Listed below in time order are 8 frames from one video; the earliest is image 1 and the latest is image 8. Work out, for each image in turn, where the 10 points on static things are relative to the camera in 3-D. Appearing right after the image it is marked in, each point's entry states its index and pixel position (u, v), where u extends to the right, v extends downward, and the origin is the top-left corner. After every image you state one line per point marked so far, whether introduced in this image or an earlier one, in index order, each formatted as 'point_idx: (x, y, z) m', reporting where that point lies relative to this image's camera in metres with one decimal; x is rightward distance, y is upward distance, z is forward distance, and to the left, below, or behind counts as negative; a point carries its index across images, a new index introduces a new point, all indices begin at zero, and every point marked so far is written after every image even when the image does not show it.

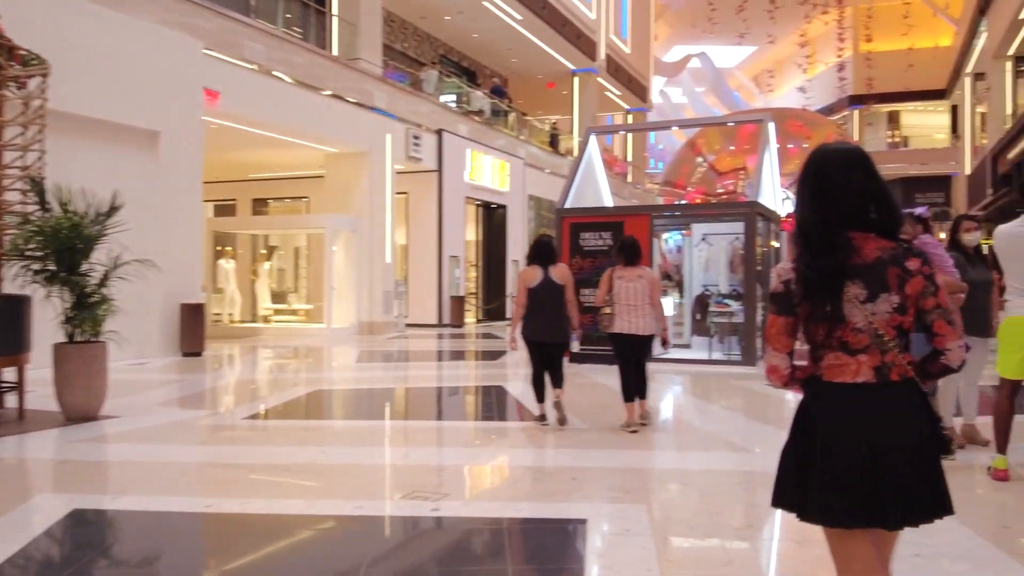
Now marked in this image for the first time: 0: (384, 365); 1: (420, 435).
0: (-1.9, -1.1, +11.1) m
1: (-0.7, -1.1, +5.8) m
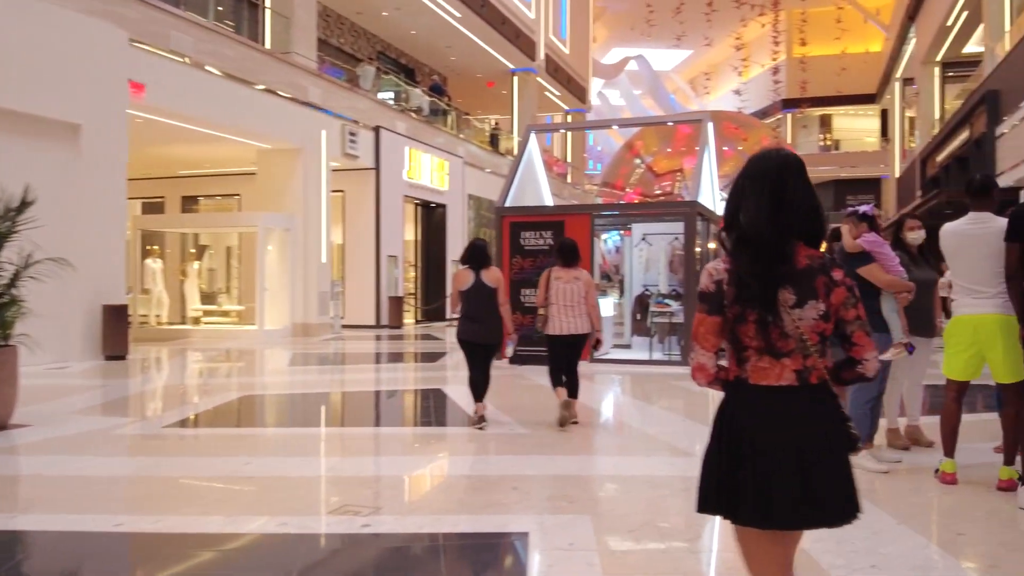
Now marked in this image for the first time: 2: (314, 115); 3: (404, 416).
0: (-2.7, -1.1, +10.7) m
1: (-1.1, -1.1, +5.5) m
2: (-4.4, +3.9, +17.0) m
3: (-1.0, -1.2, +7.4) m
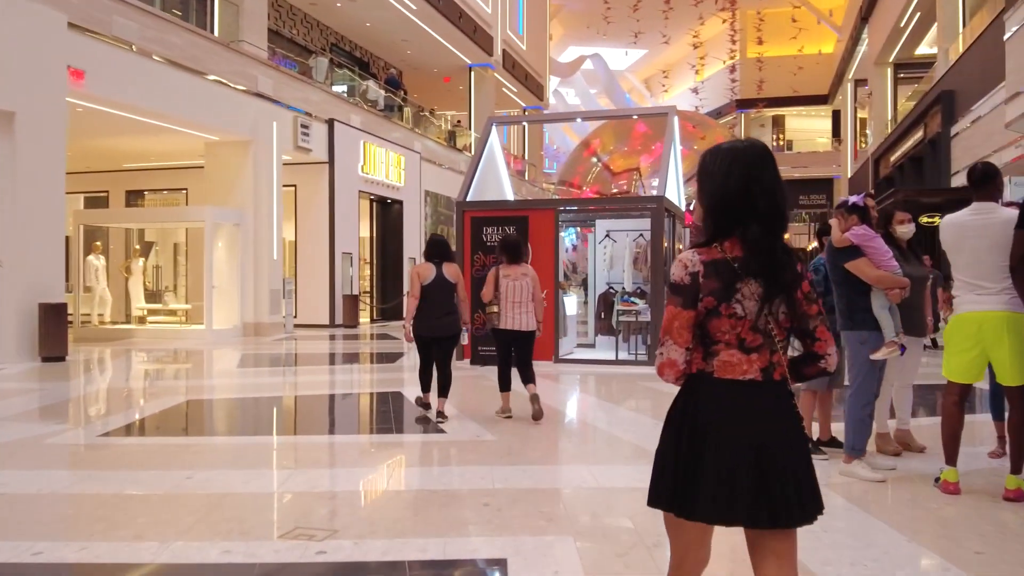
0: (-3.2, -1.1, +10.2) m
1: (-1.4, -1.1, +5.1) m
2: (-5.3, +3.9, +16.4) m
3: (-1.4, -1.2, +7.0) m
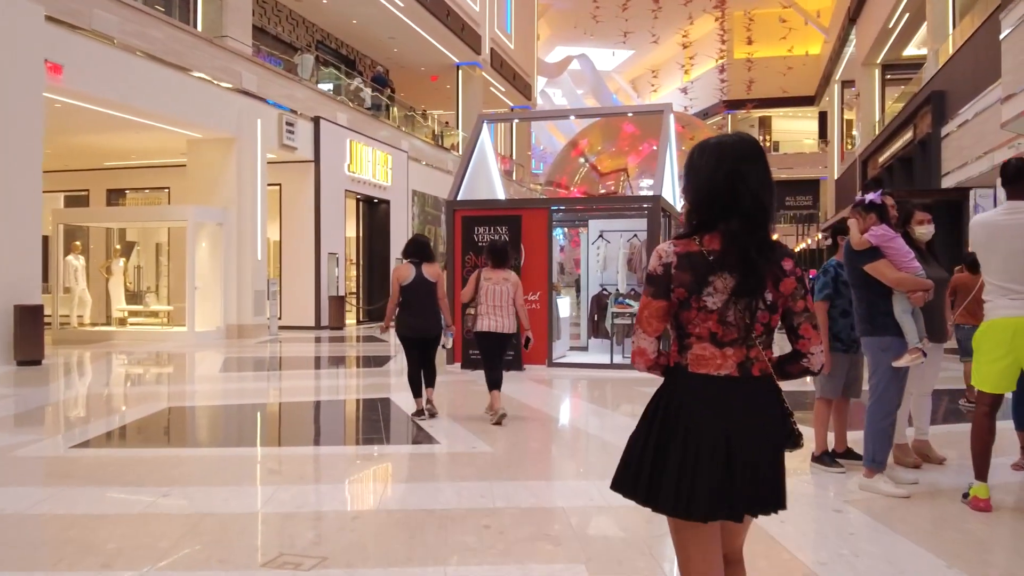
0: (-3.4, -1.1, +10.0) m
1: (-1.4, -1.1, +4.9) m
2: (-5.5, +3.9, +16.0) m
3: (-1.4, -1.2, +6.8) m
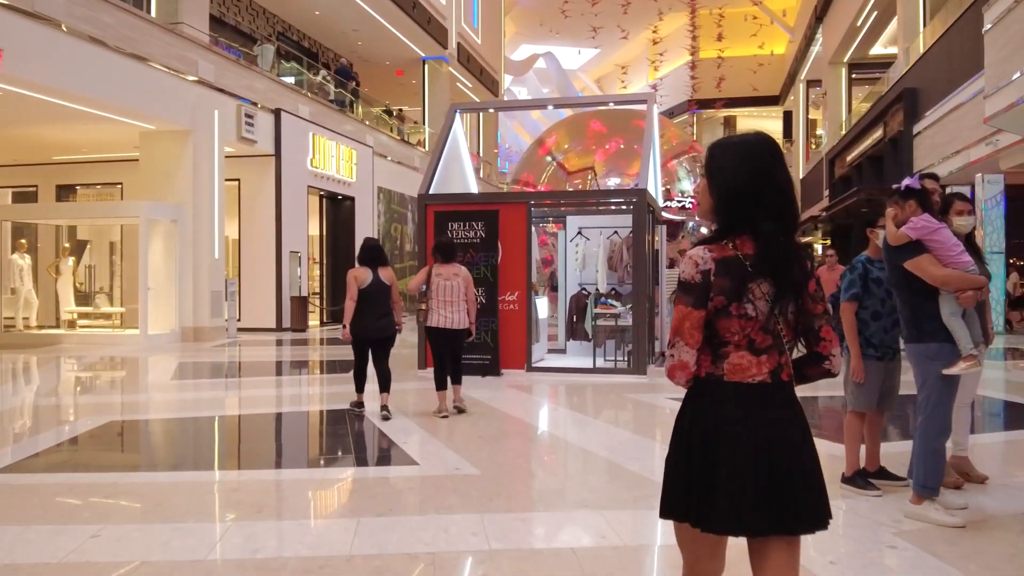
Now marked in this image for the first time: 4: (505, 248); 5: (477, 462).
0: (-3.7, -1.1, +9.3) m
1: (-1.5, -1.1, +4.3) m
2: (-6.1, +3.9, +15.3) m
3: (-1.6, -1.2, +6.2) m
4: (-0.1, +0.5, +8.7) m
5: (-0.3, -1.3, +5.6) m
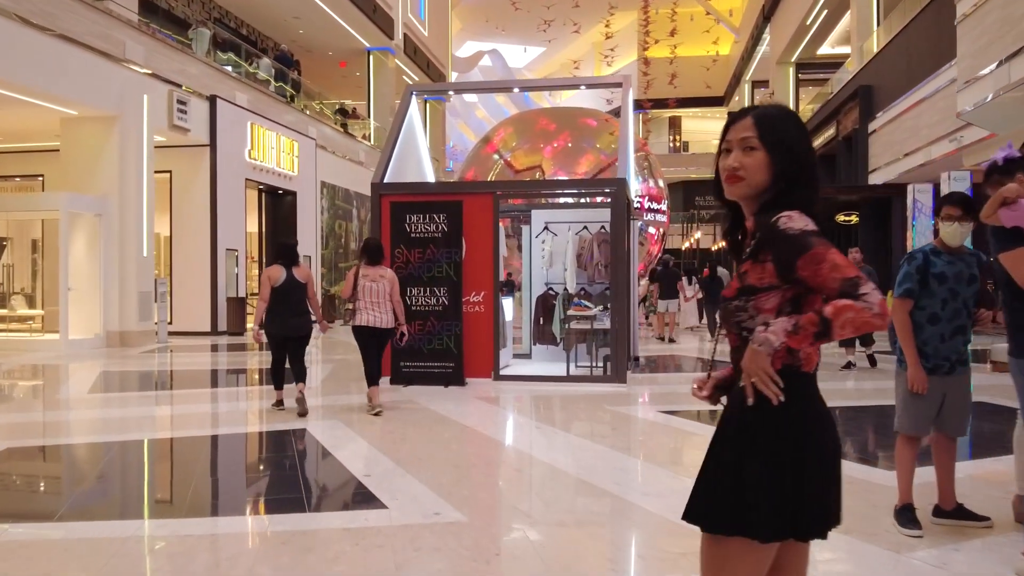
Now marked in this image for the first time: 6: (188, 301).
0: (-4.1, -1.1, +8.3) m
1: (-1.5, -1.1, +3.5) m
2: (-7.0, +3.9, +14.1) m
3: (-1.8, -1.2, +5.4) m
4: (-0.5, +0.5, +7.9) m
5: (-0.4, -1.3, +4.9) m
6: (-7.0, -0.3, +16.5) m
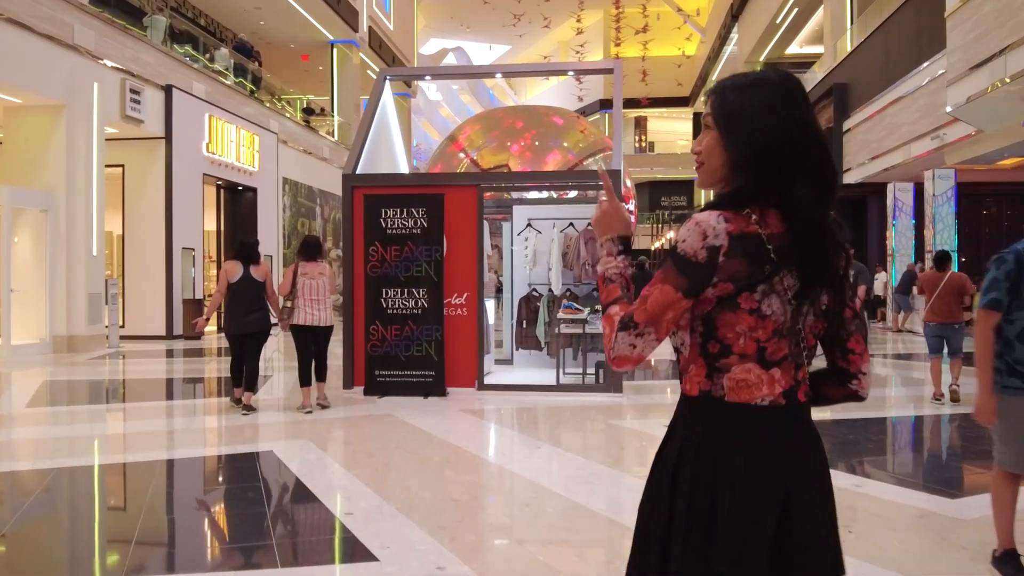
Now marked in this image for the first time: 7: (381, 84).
0: (-4.3, -1.1, +7.6) m
1: (-1.5, -1.2, +2.9) m
2: (-7.5, +3.8, +13.2) m
3: (-1.9, -1.3, +4.8) m
4: (-0.6, +0.4, +7.4) m
5: (-0.5, -1.3, +4.3) m
6: (-7.6, -0.3, +15.7) m
7: (-1.7, +2.4, +9.6) m
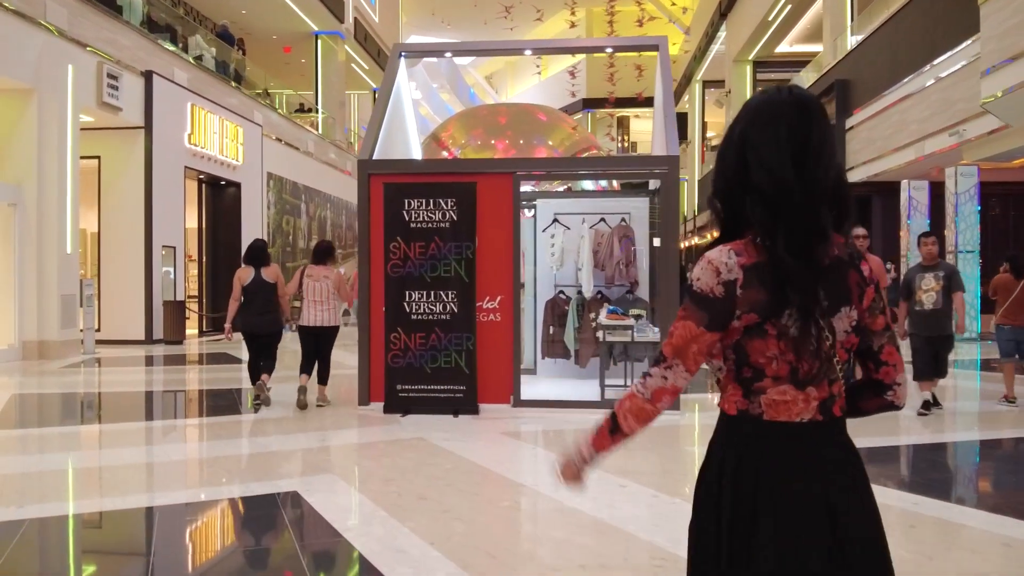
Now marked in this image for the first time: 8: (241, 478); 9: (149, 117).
0: (-4.0, -1.2, +6.7) m
1: (-1.1, -1.2, +2.2) m
2: (-7.4, +3.8, +12.3) m
3: (-1.5, -1.3, +4.0) m
4: (-0.4, +0.4, +6.7) m
5: (-0.1, -1.3, +3.6) m
6: (-7.6, -0.3, +14.7) m
7: (-1.5, +2.4, +8.9) m
8: (-2.0, -1.2, +5.5) m
9: (-6.9, +3.2, +14.5) m
